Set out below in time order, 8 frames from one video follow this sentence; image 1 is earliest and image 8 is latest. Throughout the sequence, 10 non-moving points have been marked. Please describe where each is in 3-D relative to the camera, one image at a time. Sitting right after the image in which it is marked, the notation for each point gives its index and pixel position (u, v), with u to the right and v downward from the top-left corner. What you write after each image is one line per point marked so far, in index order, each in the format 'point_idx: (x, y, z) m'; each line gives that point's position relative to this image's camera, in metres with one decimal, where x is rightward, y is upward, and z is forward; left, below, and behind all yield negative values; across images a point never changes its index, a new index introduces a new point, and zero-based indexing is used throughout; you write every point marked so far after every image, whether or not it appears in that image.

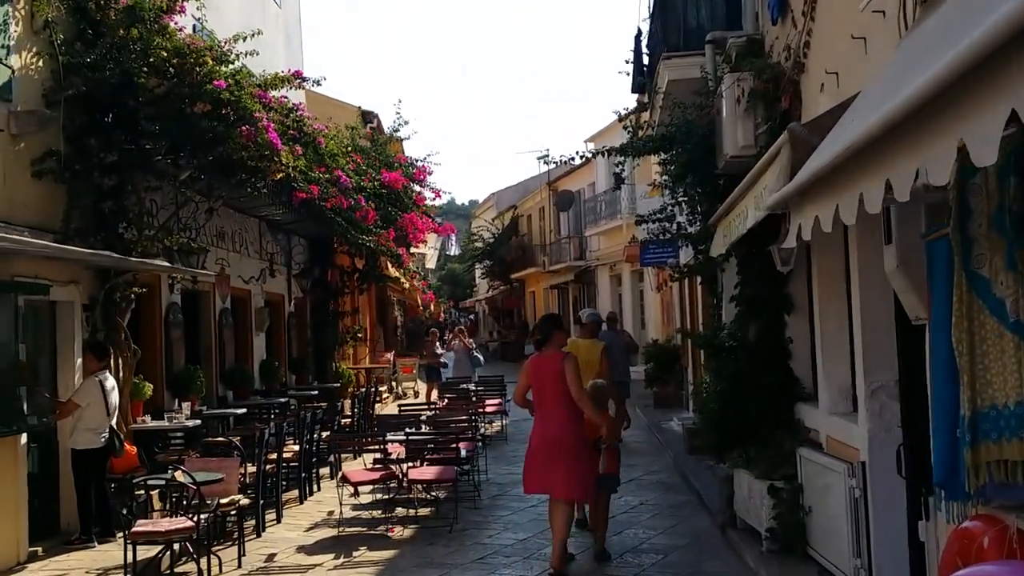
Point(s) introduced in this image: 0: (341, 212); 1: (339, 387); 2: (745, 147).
0: (-2.5, +1.1, +13.7) m
1: (-3.0, -1.7, +16.5) m
2: (+1.8, +1.1, +7.5) m
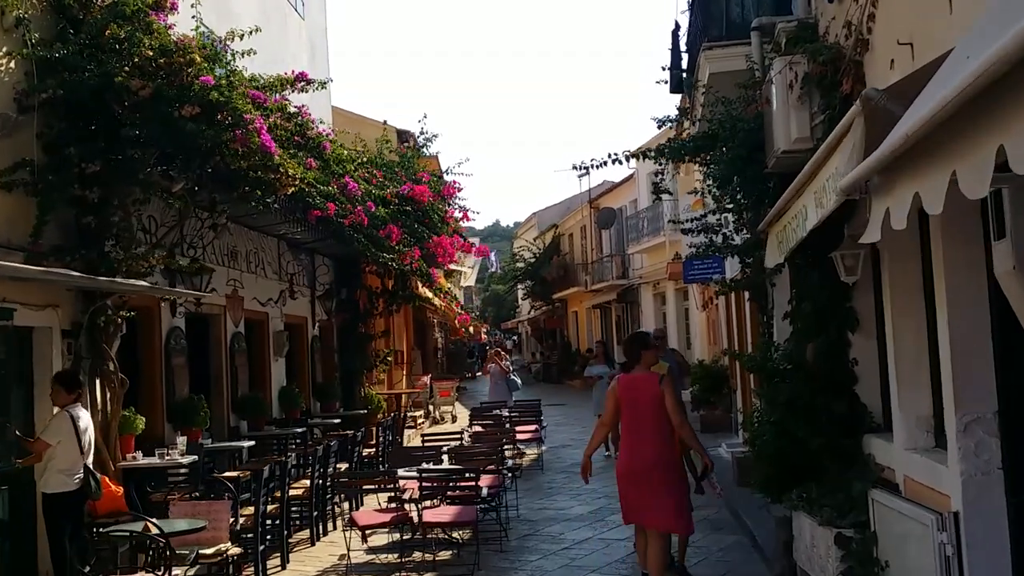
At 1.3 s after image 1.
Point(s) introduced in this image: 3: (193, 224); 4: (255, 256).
0: (-2.0, +0.8, +12.9) m
1: (-2.4, -2.1, +15.6) m
2: (+2.0, +1.0, +6.5) m
3: (-3.5, +0.7, +10.3) m
4: (-3.4, +0.4, +12.6) m
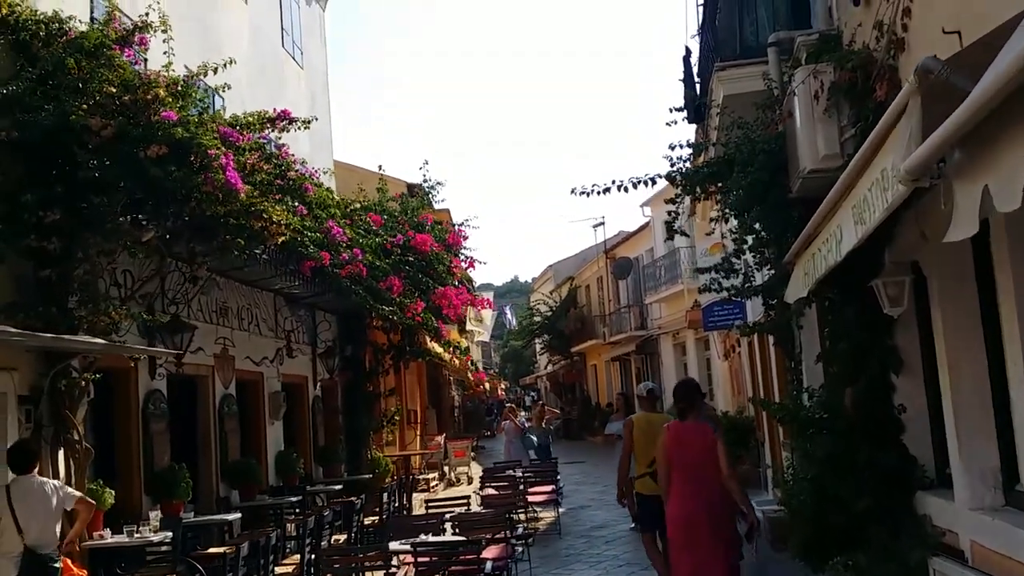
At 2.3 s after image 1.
0: (-2.0, +0.1, +12.2) m
1: (-2.1, -2.9, +14.8) m
2: (+1.9, +0.8, +5.8) m
3: (-3.4, +0.1, +9.7) m
4: (-3.3, -0.3, +11.9) m
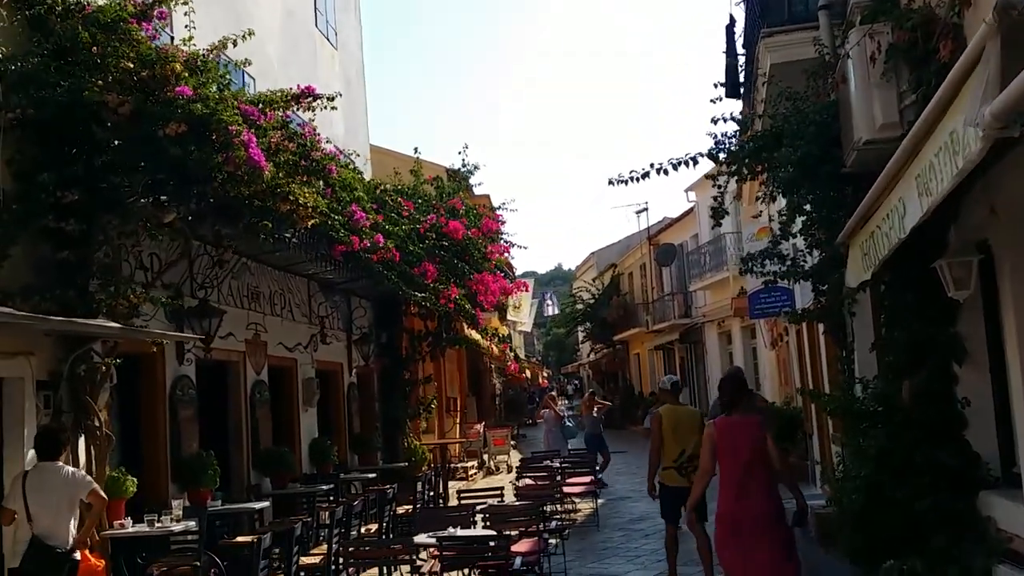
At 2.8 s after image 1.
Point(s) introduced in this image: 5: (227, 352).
0: (-1.5, +0.3, +11.9) m
1: (-1.6, -2.7, +14.5) m
2: (+2.1, +0.9, +5.3) m
3: (-3.1, +0.3, +9.5) m
4: (-2.8, -0.1, +11.7) m
5: (-3.0, -0.7, +10.0) m
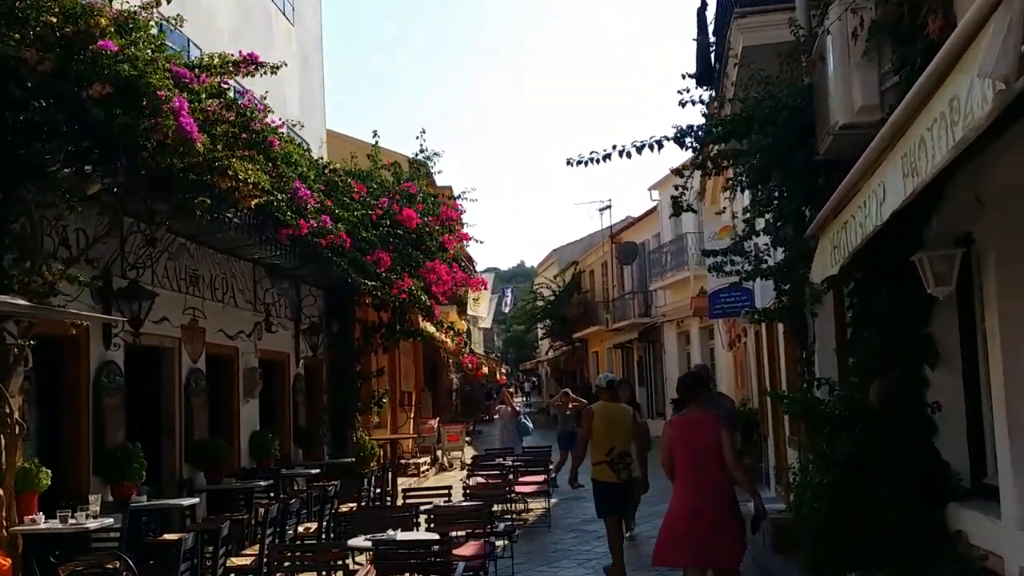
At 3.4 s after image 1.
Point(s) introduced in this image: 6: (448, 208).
0: (-2.0, +0.4, +11.4) m
1: (-2.3, -2.5, +14.0) m
2: (+1.8, +0.9, +5.0) m
3: (-3.5, +0.4, +8.9) m
4: (-3.4, +0.1, +11.2) m
5: (-3.4, -0.5, +9.4) m
6: (-1.0, +1.2, +14.5) m
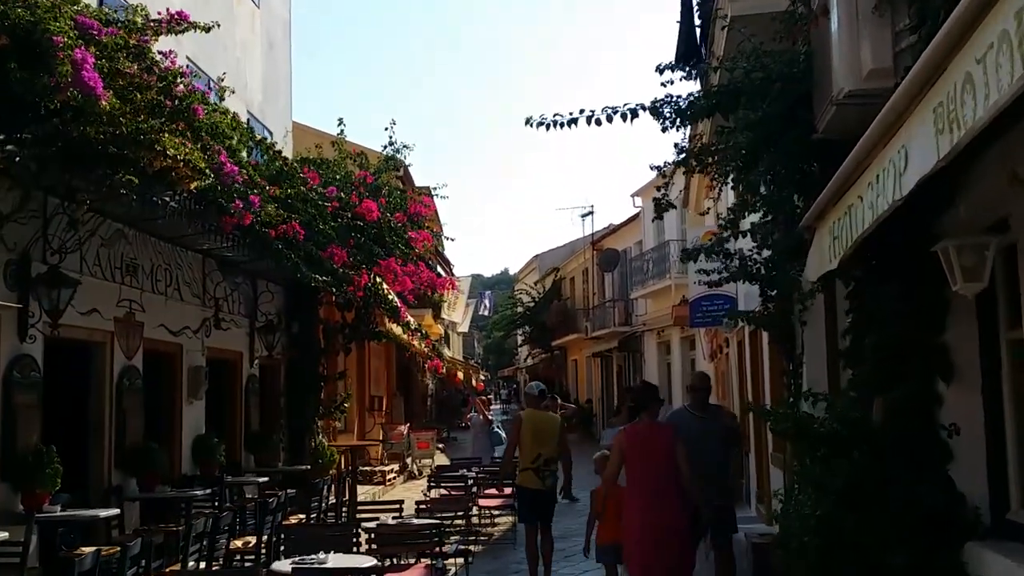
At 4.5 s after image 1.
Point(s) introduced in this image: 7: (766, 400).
0: (-2.4, +0.5, +10.6) m
1: (-2.8, -2.5, +13.2) m
2: (+1.6, +0.9, +4.2) m
3: (-3.8, +0.6, +8.1) m
4: (-3.7, +0.2, +10.3) m
5: (-3.8, -0.4, +8.6) m
6: (-1.4, +1.2, +13.8) m
7: (+2.8, -1.2, +10.6) m
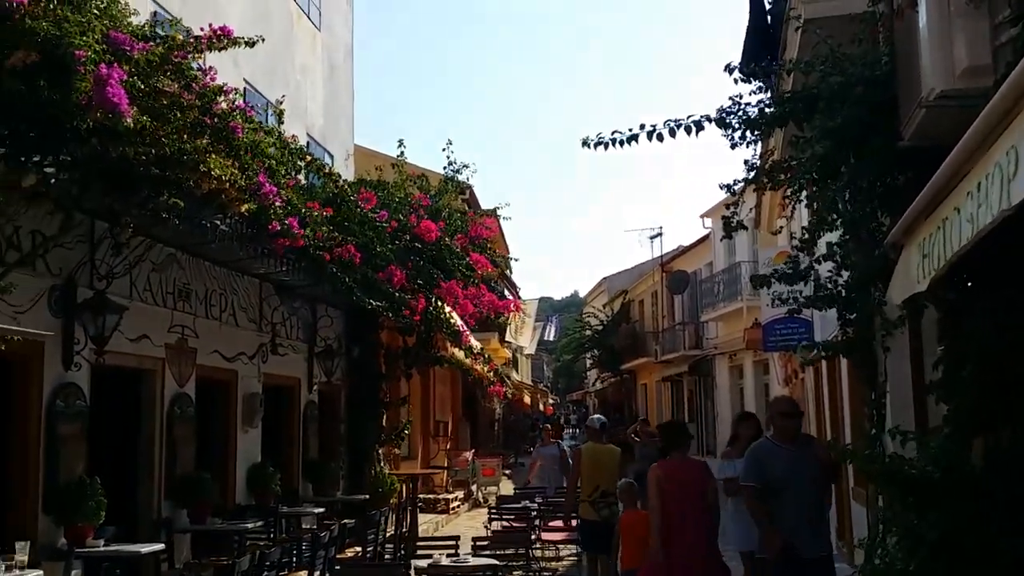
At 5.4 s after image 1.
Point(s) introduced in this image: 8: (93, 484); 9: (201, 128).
0: (-1.7, +0.2, +10.3) m
1: (-1.9, -2.8, +12.8) m
2: (+1.8, +0.8, +3.7) m
3: (-3.3, +0.3, +7.9) m
4: (-3.1, -0.1, +10.1) m
5: (-3.3, -0.6, +8.4) m
6: (-0.5, +0.9, +13.4) m
7: (+3.5, -1.5, +9.9) m
8: (-3.2, -1.5, +7.2) m
9: (-2.1, +1.0, +6.5) m
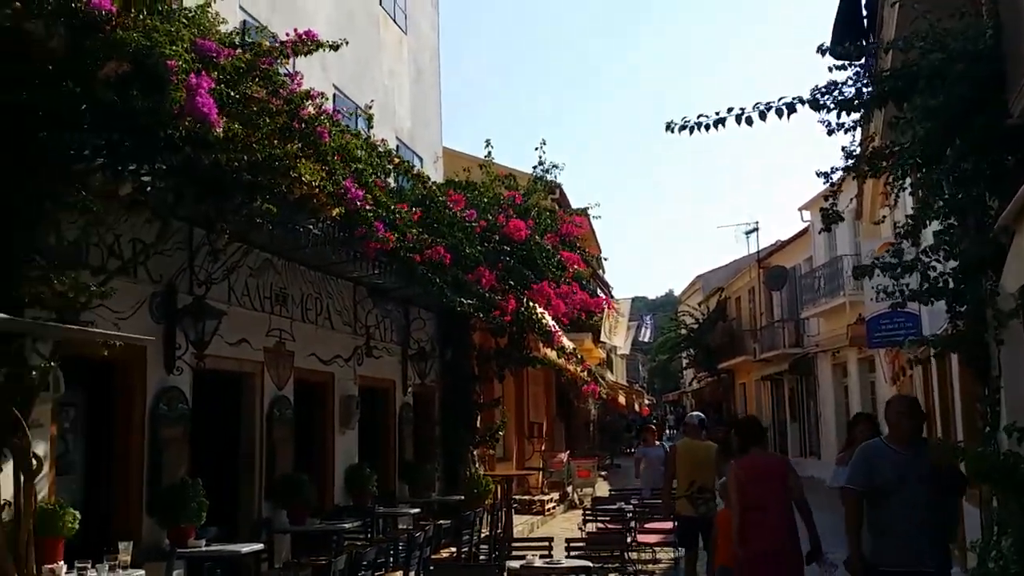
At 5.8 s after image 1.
0: (-0.7, +0.2, +10.3) m
1: (-0.6, -2.8, +12.9) m
2: (+2.1, +0.9, +3.4) m
3: (-2.6, +0.3, +8.1) m
4: (-2.1, -0.1, +10.3) m
5: (-2.4, -0.7, +8.6) m
6: (+0.8, +0.9, +13.3) m
7: (+4.4, -1.4, +9.4) m
8: (-2.5, -1.5, +7.4) m
9: (-1.5, +1.0, +6.6) m
